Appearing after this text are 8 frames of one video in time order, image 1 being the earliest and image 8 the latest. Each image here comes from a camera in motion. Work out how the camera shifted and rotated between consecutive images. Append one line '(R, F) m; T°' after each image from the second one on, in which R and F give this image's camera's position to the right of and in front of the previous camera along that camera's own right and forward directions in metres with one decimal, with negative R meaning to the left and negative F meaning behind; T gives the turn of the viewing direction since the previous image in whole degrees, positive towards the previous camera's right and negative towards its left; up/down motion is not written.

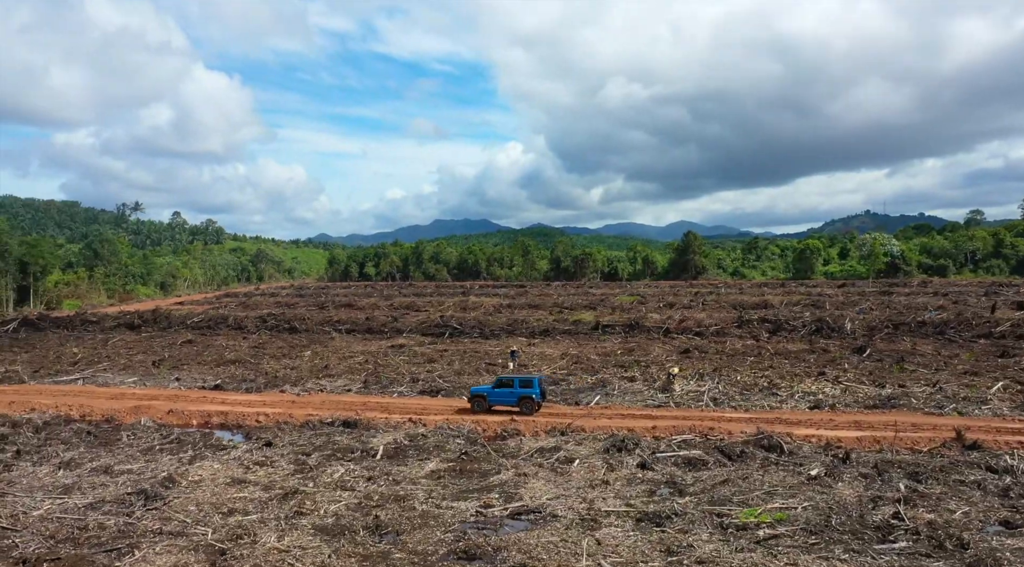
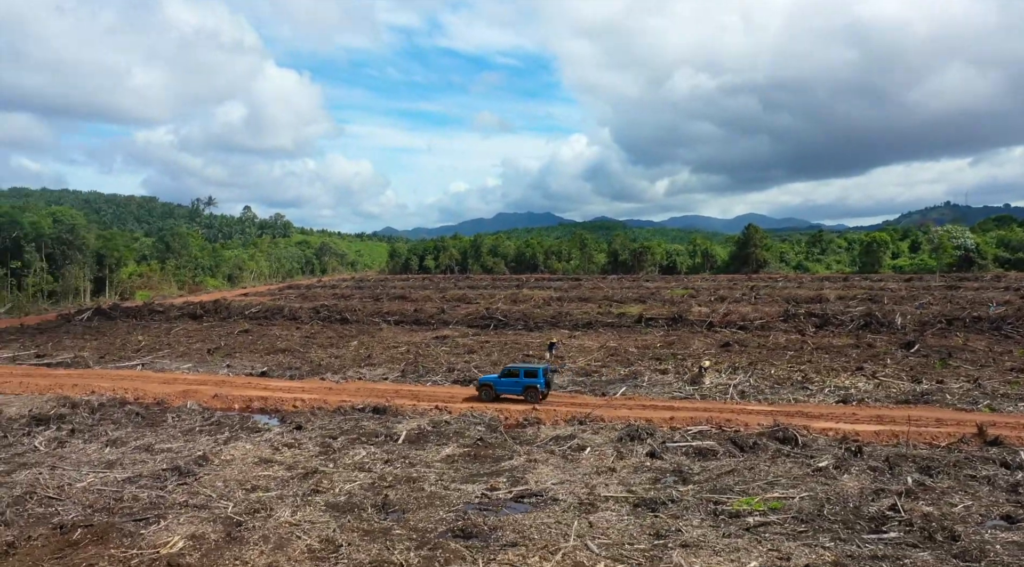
(+0.8, -0.3) m; -5°
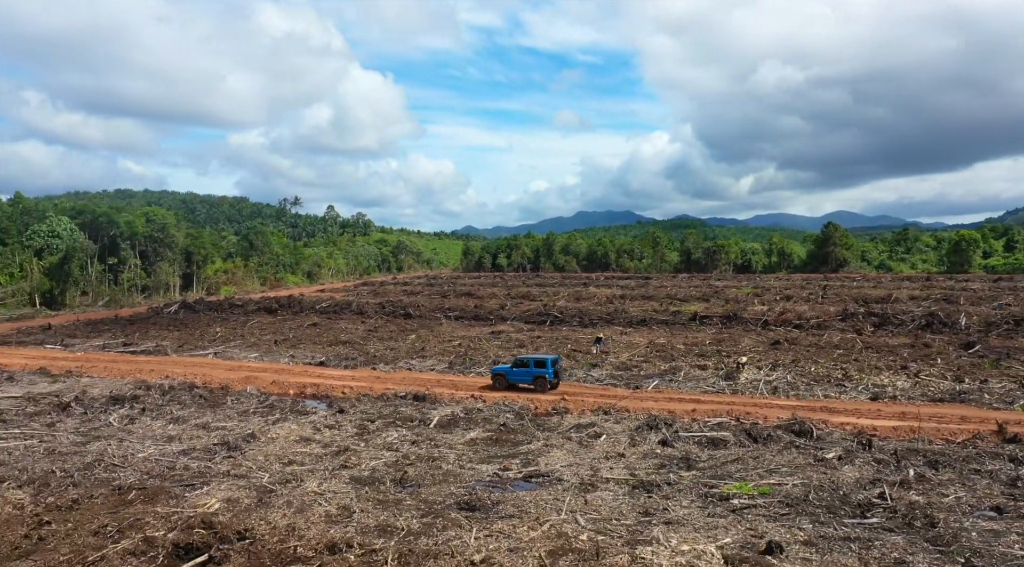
(+1.0, -0.7) m; -6°
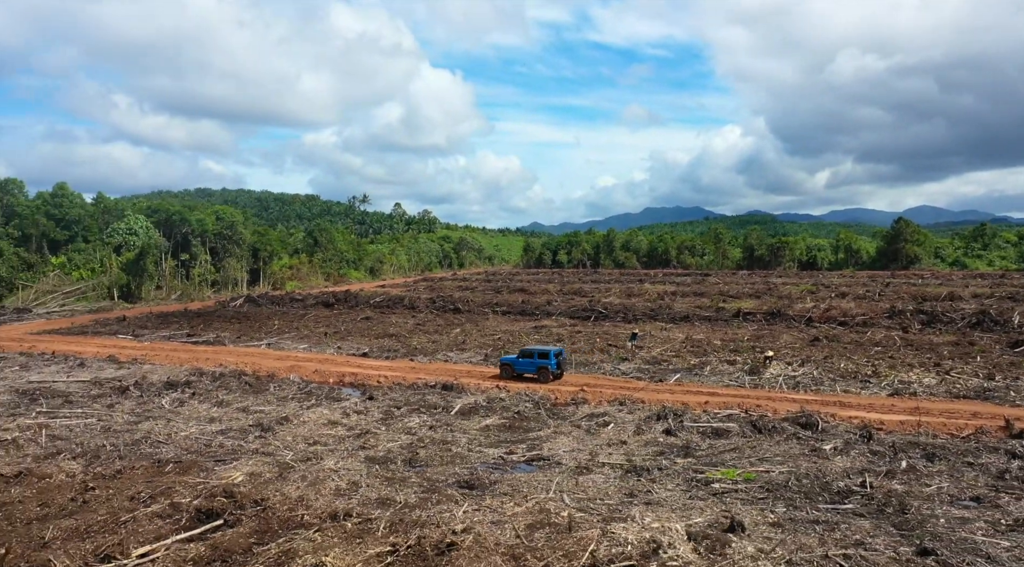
(+1.0, -0.7) m; -5°
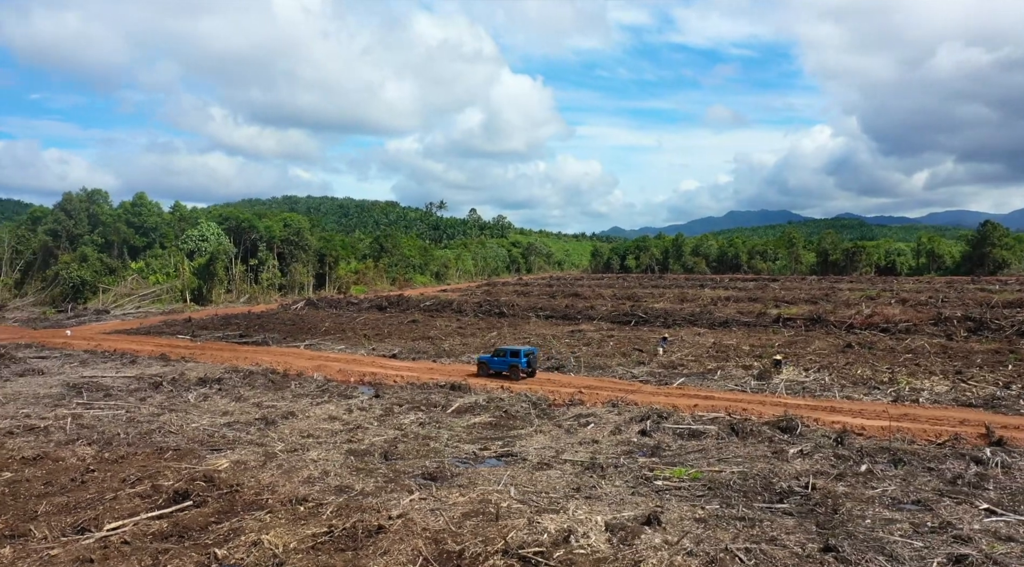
(+1.7, -0.5) m; -6°
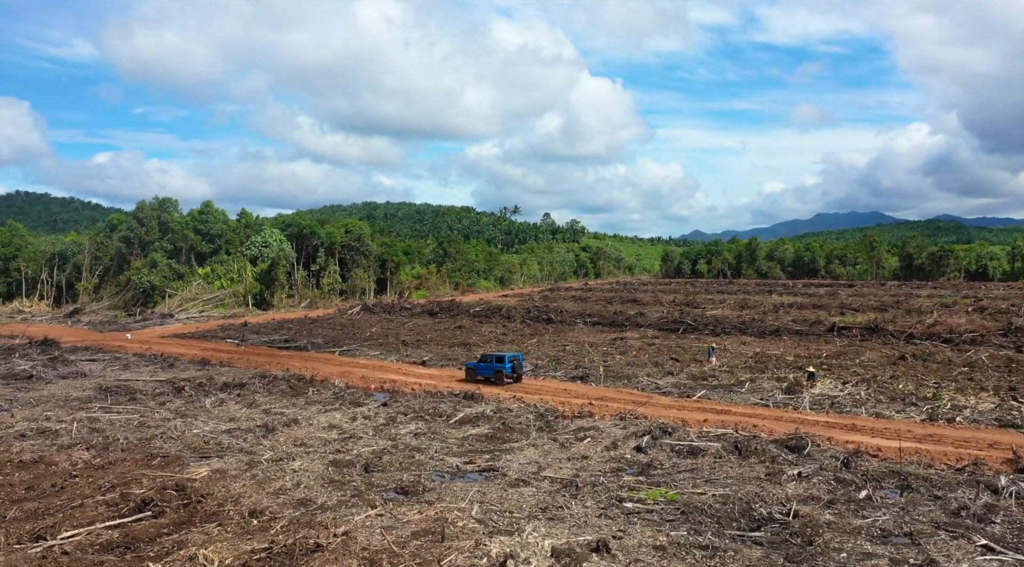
(+1.5, +0.5) m; -6°
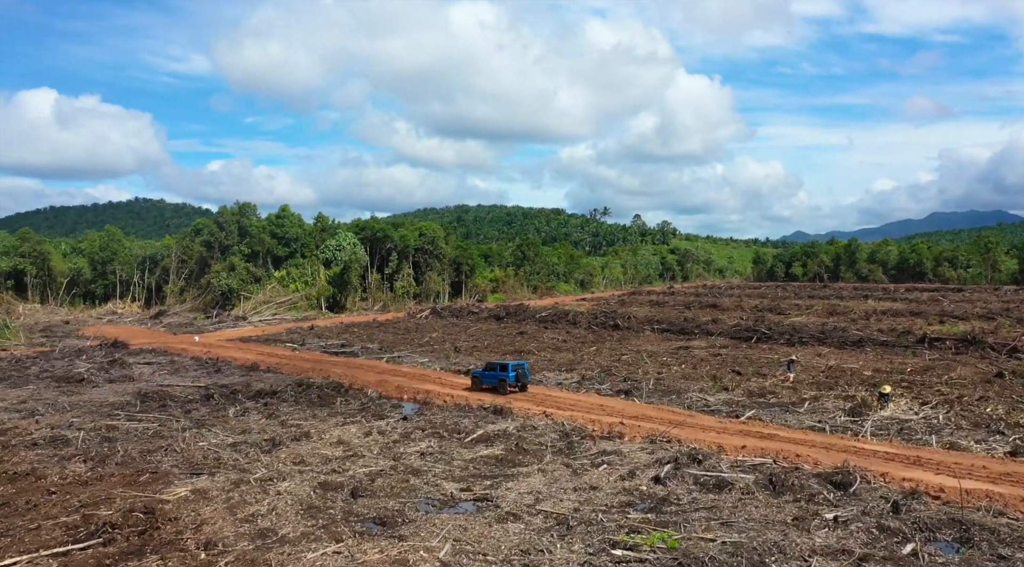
(+1.3, +1.2) m; -7°
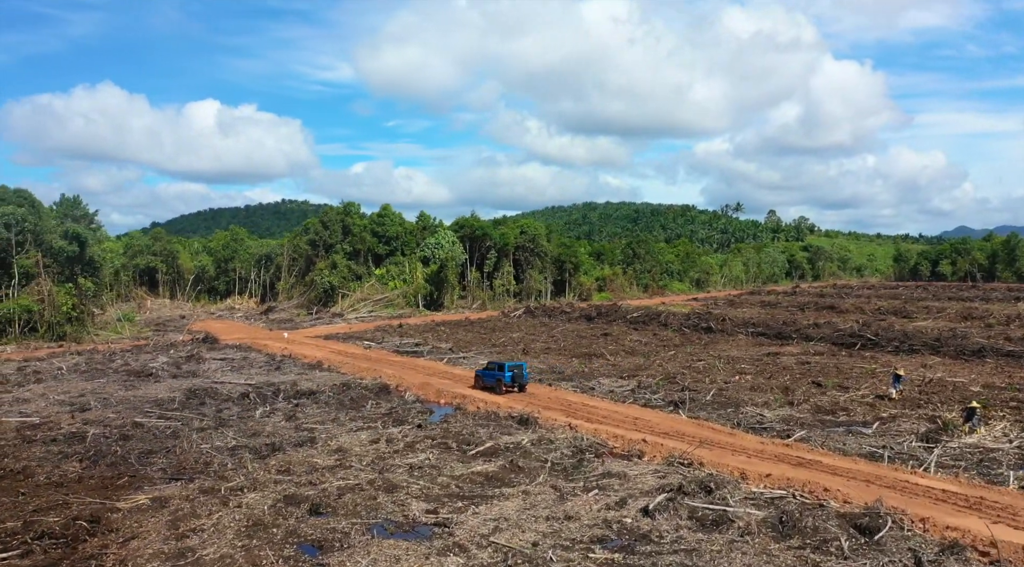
(+2.1, +1.4) m; -10°
